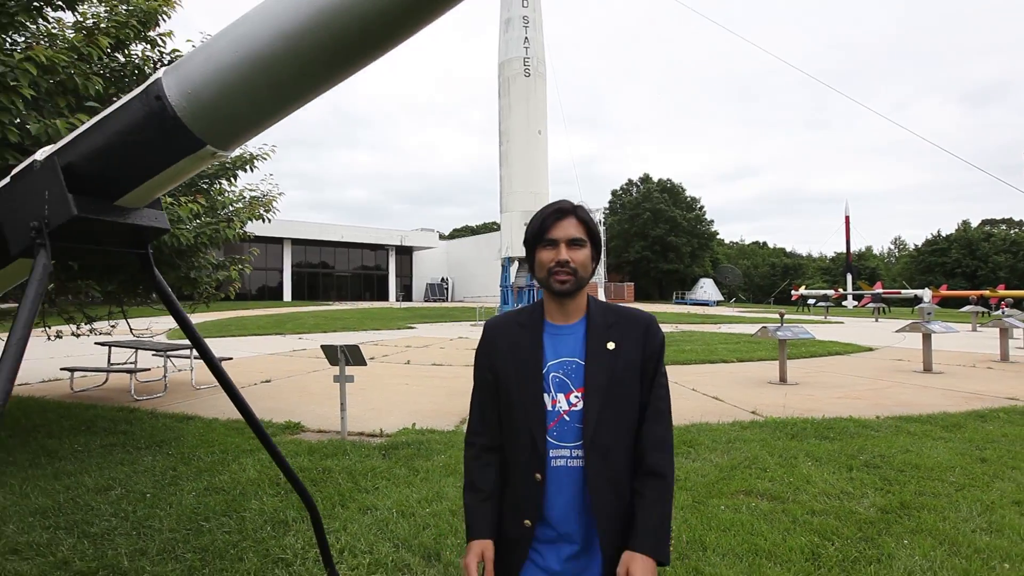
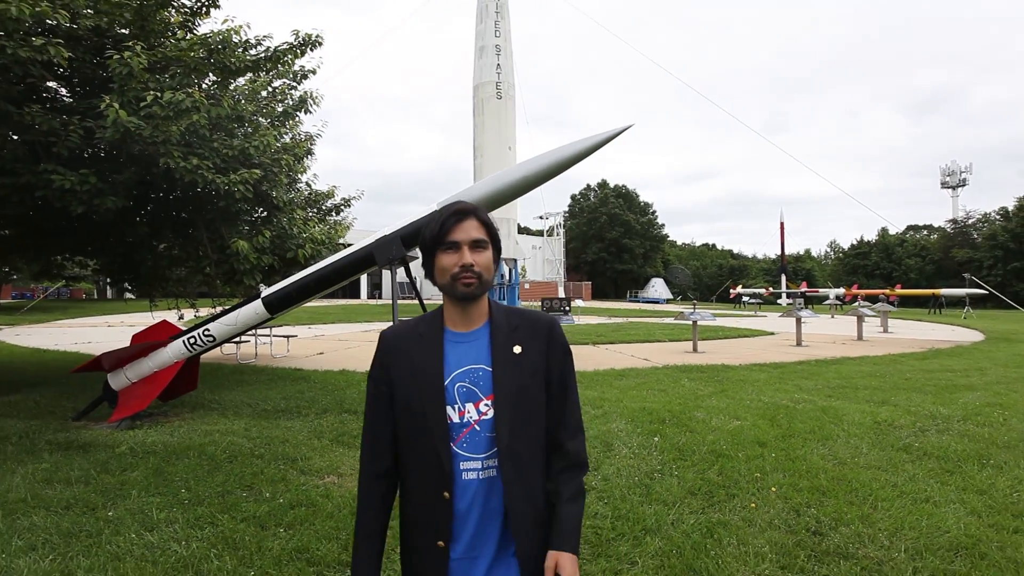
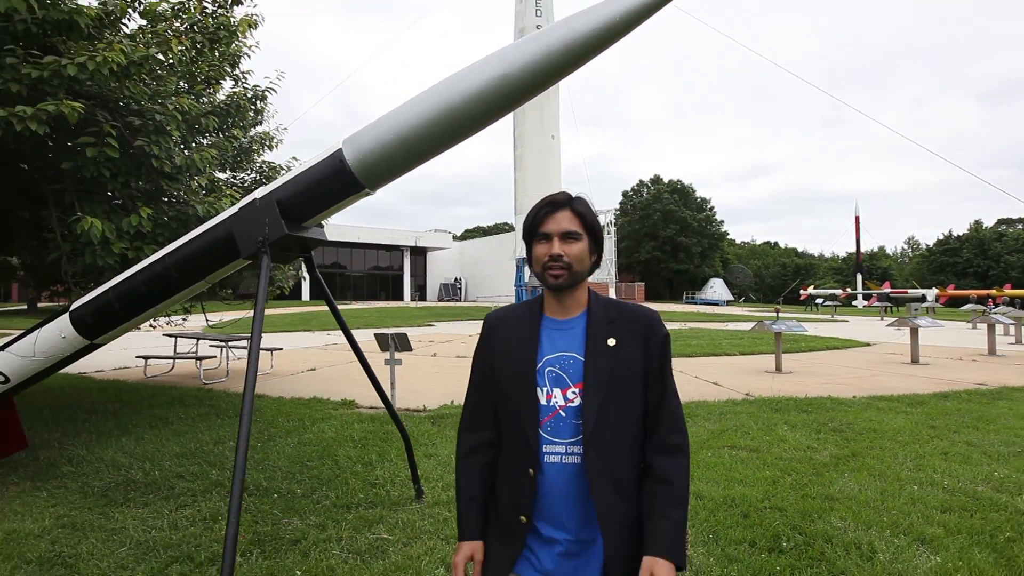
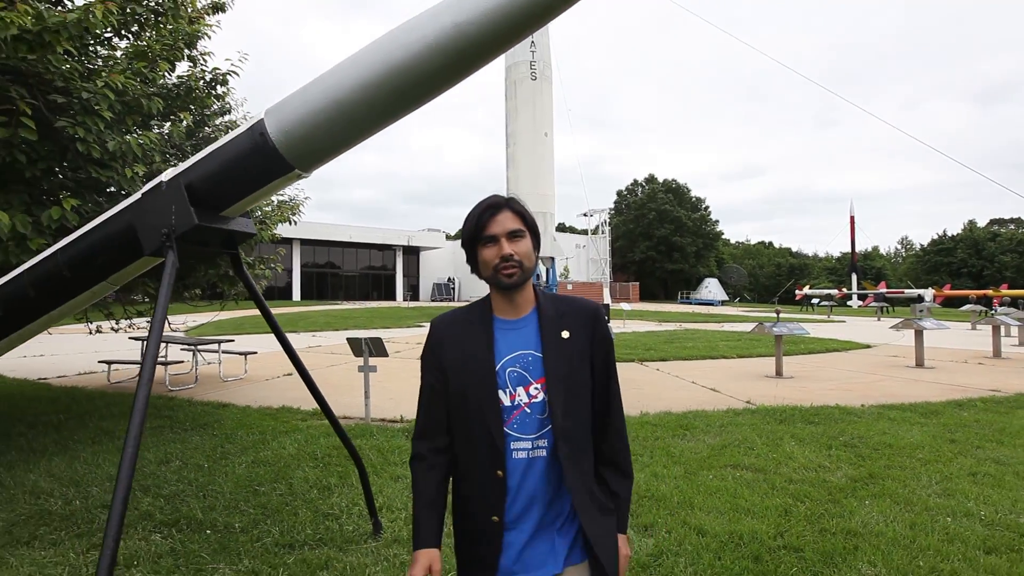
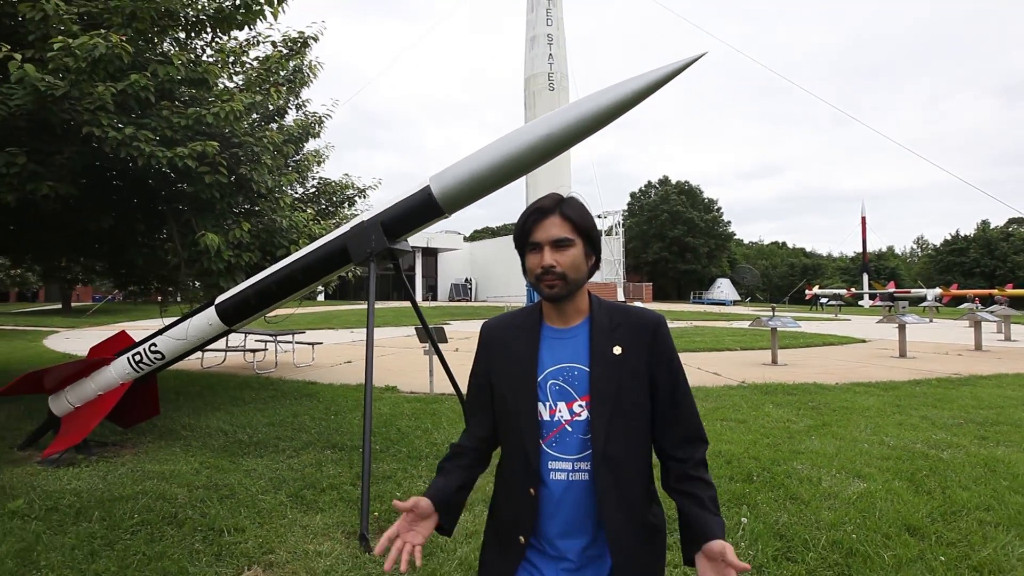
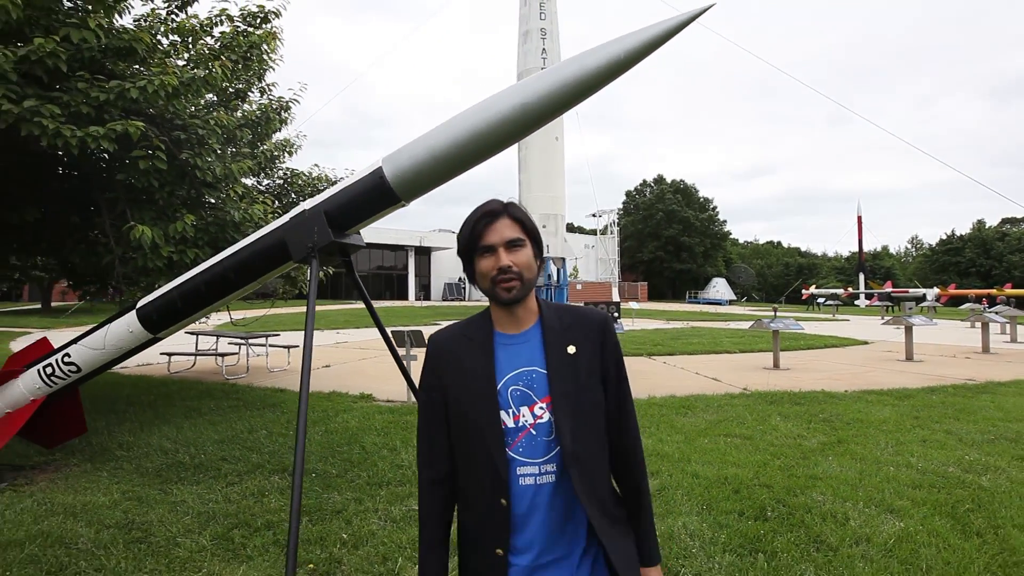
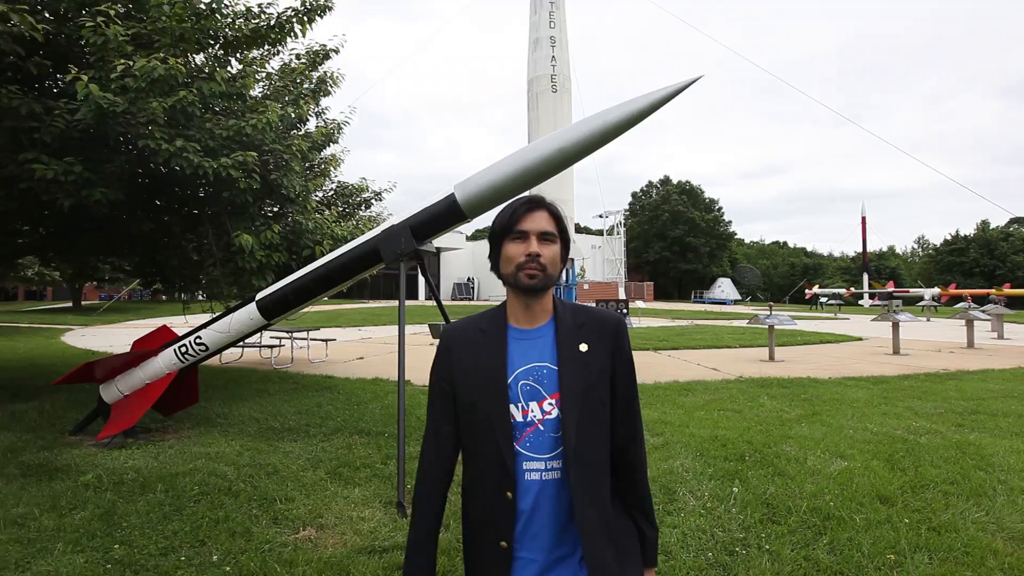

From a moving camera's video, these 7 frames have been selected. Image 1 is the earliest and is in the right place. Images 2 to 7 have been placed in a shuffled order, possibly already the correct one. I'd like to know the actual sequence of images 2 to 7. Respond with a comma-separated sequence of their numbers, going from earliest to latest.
4, 3, 6, 5, 7, 2
